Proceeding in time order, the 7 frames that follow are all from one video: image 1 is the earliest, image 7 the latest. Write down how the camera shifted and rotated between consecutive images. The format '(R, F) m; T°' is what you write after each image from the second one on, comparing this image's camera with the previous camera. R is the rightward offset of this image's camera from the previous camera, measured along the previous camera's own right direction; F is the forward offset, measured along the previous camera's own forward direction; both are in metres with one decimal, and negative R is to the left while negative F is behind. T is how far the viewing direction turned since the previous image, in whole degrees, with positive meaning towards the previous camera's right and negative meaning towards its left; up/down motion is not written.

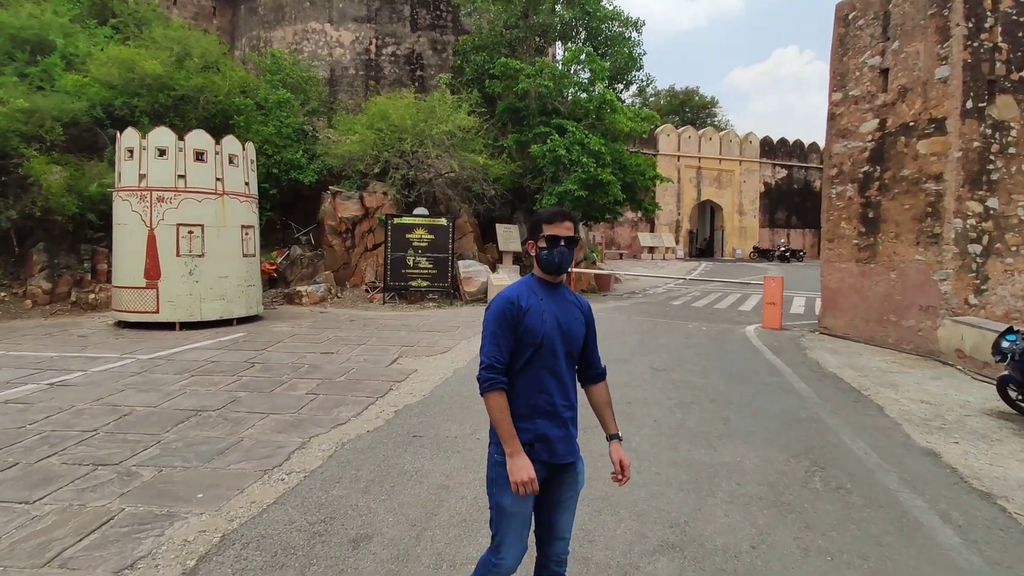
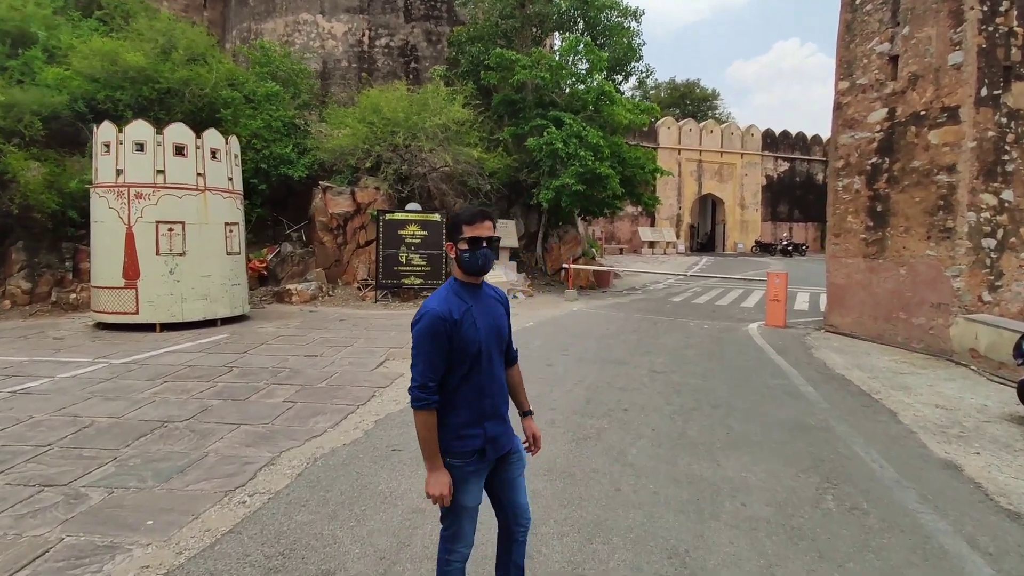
(+0.1, +0.4) m; 0°
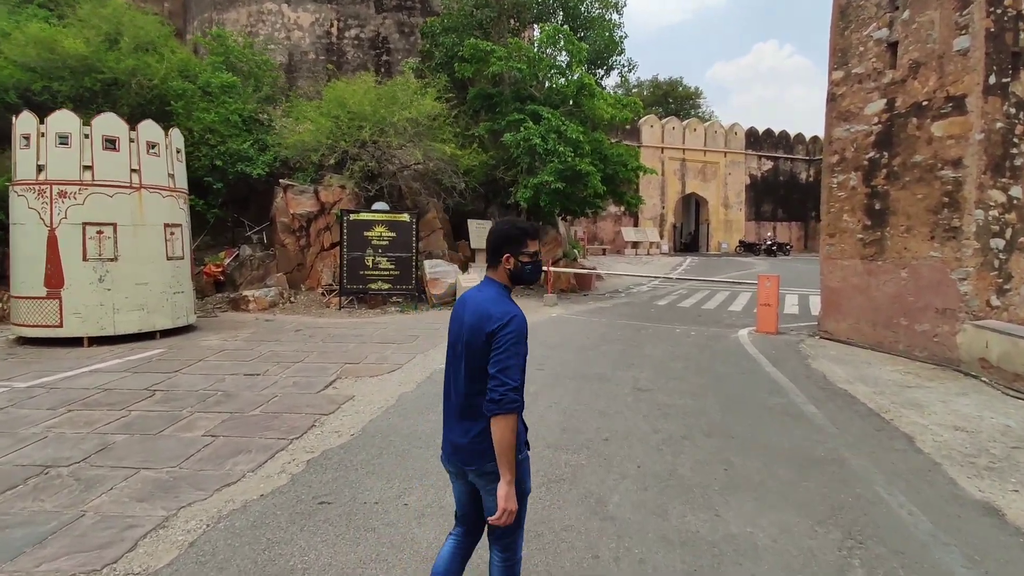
(+0.2, +0.9) m; +2°
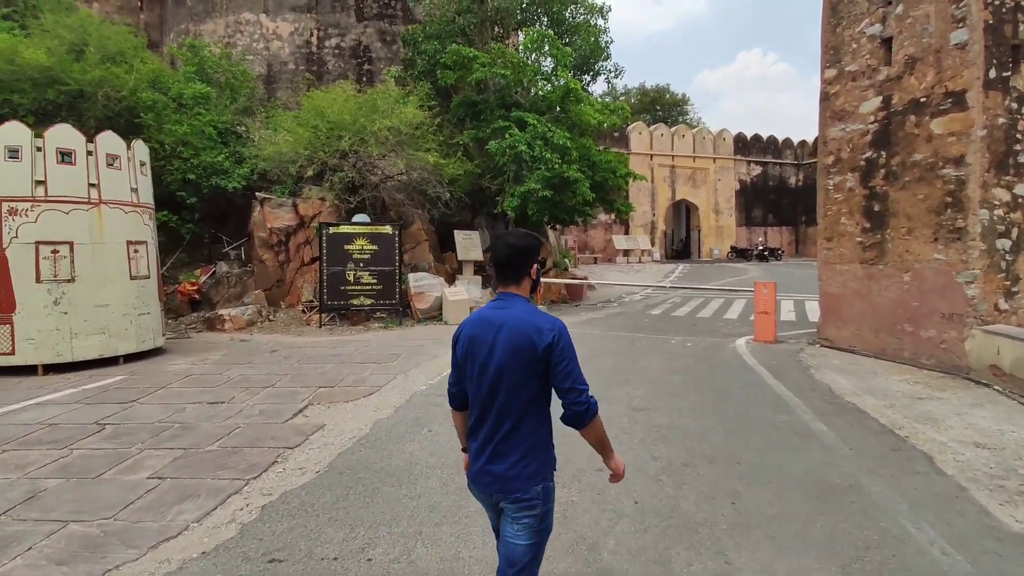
(+0.1, +0.5) m; +1°
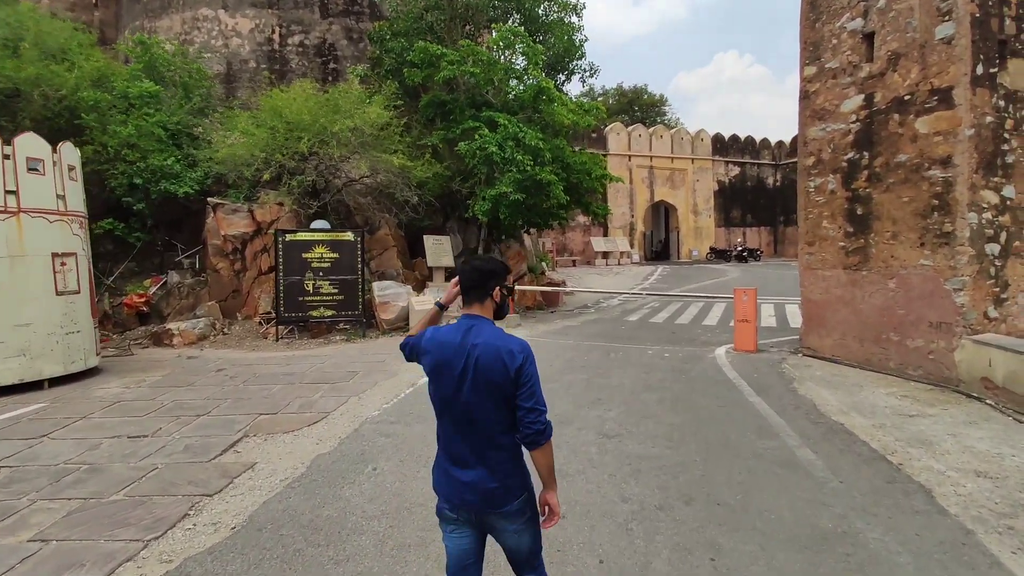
(+0.3, +0.6) m; +2°
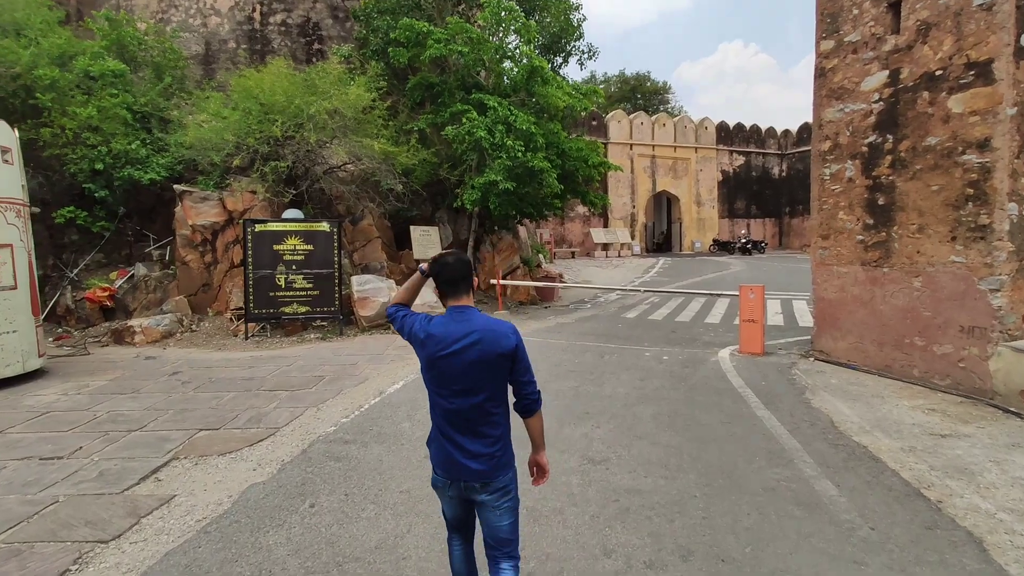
(+0.3, +0.9) m; 0°
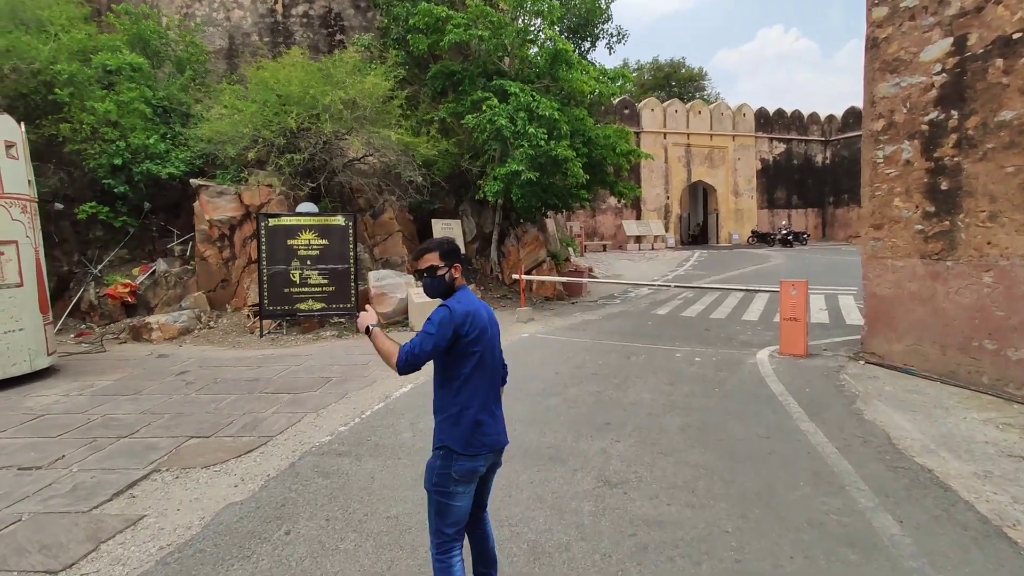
(+0.2, +0.6) m; -3°
